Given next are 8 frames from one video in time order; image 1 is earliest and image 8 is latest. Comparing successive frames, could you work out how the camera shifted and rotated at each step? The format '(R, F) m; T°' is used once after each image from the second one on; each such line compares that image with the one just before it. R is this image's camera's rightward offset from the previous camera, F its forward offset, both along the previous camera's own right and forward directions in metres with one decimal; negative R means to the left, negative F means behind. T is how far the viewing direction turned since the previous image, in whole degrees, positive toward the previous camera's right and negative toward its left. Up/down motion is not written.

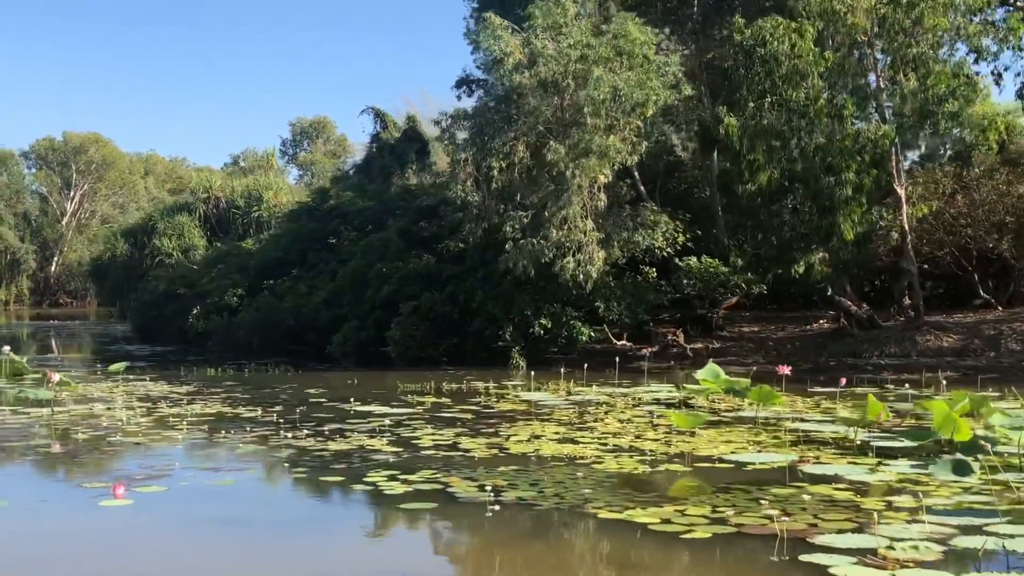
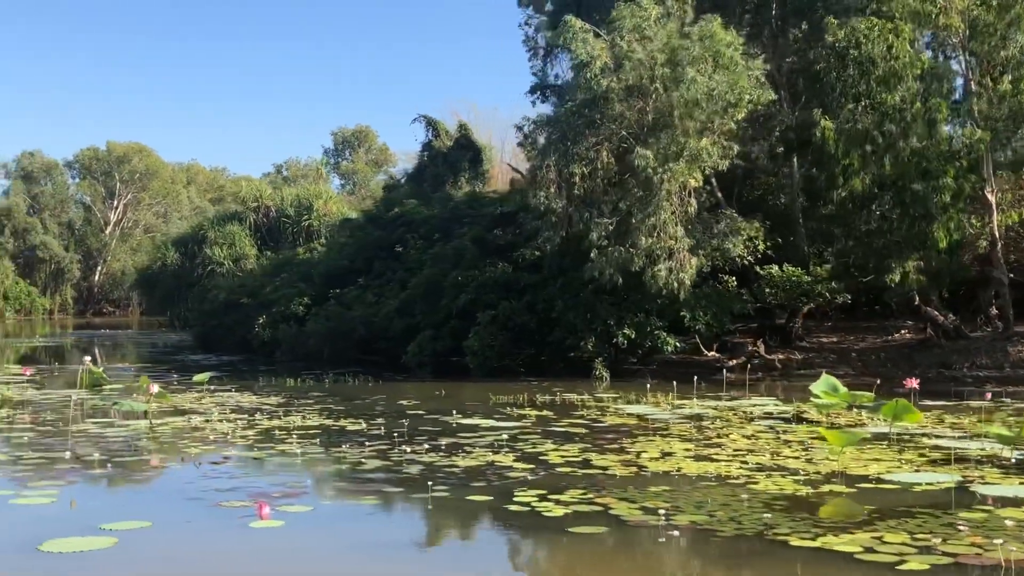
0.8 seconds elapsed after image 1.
(-0.6, +0.4) m; -1°
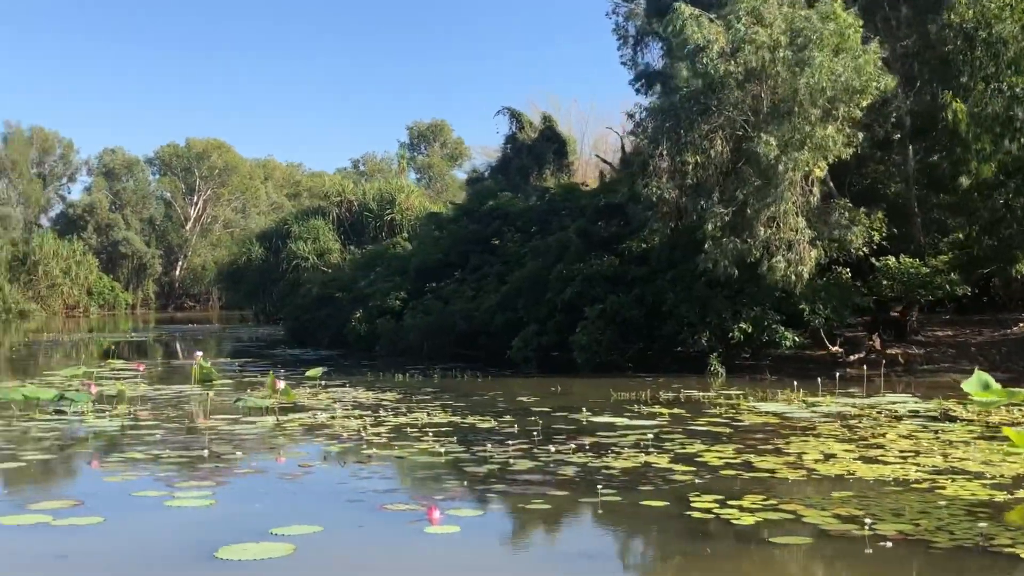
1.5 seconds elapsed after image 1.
(-0.5, +0.3) m; -3°
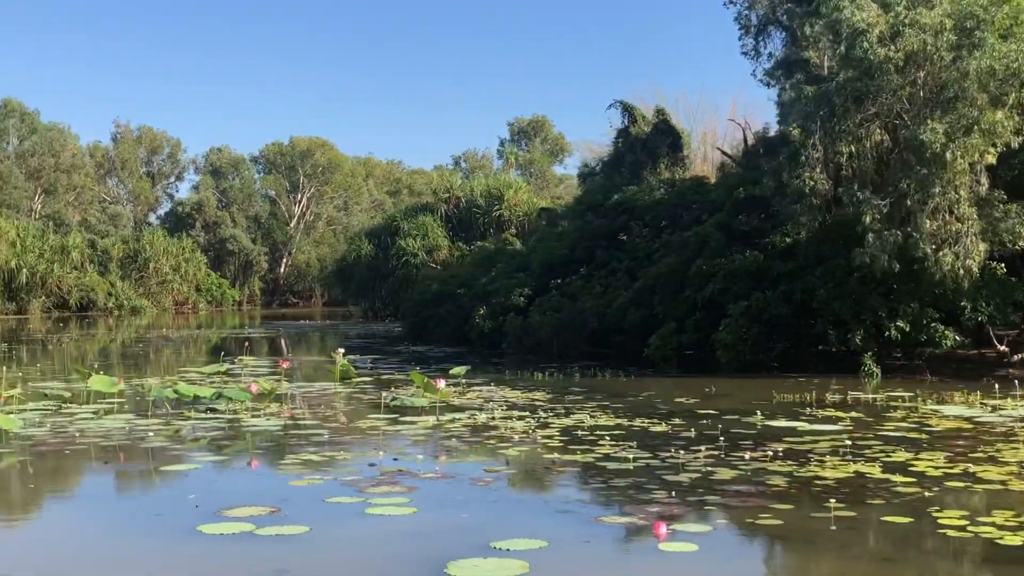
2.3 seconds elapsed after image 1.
(-0.6, +0.4) m; -4°
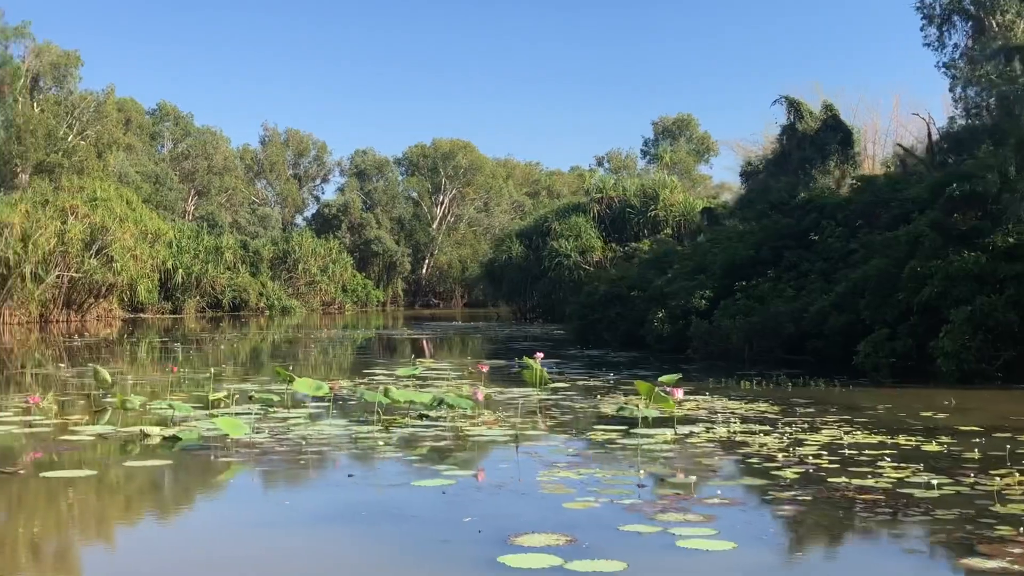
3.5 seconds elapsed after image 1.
(-0.8, +0.6) m; -6°
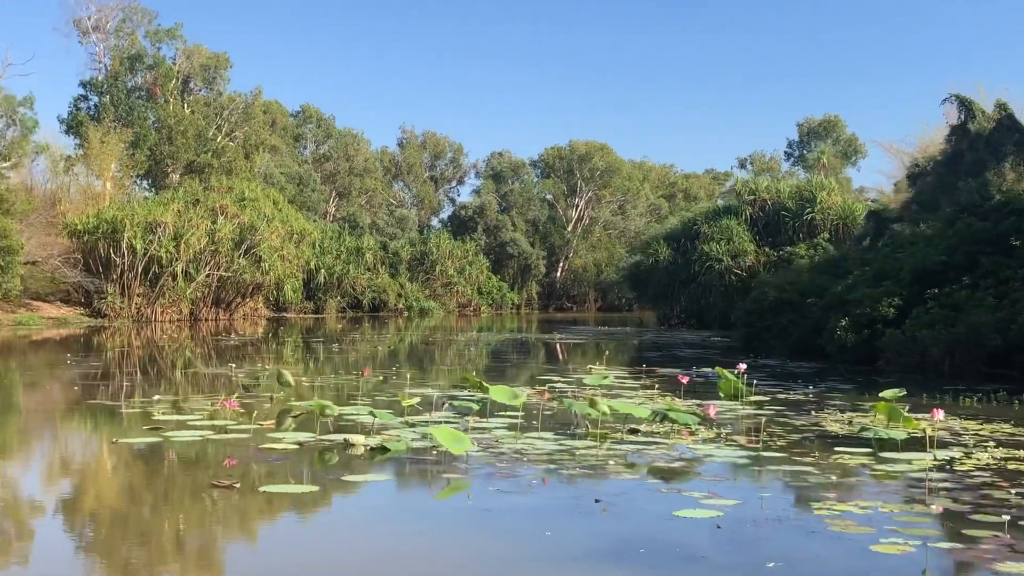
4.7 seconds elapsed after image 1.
(-0.7, +0.6) m; -6°
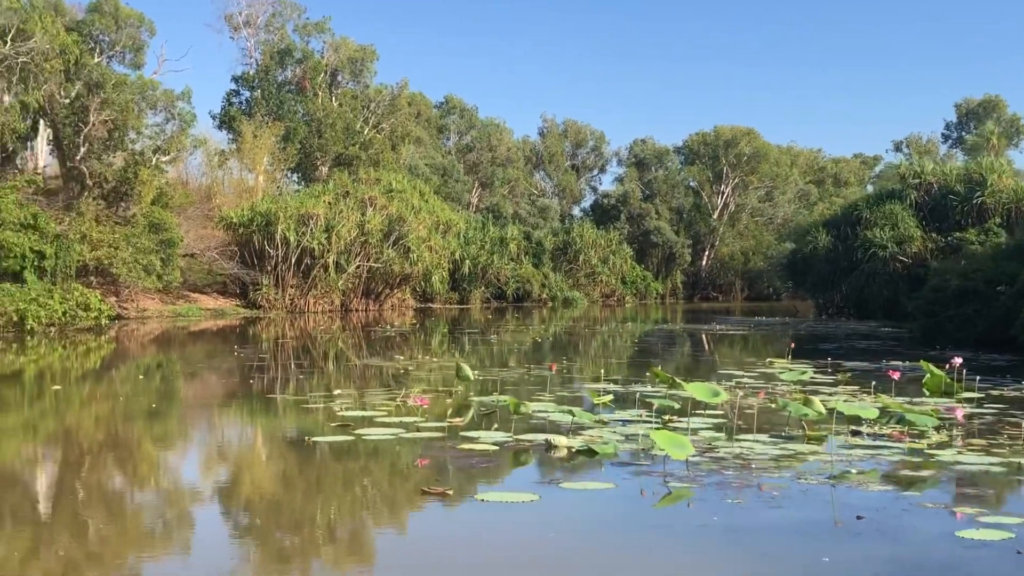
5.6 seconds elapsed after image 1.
(-0.4, +0.5) m; -6°
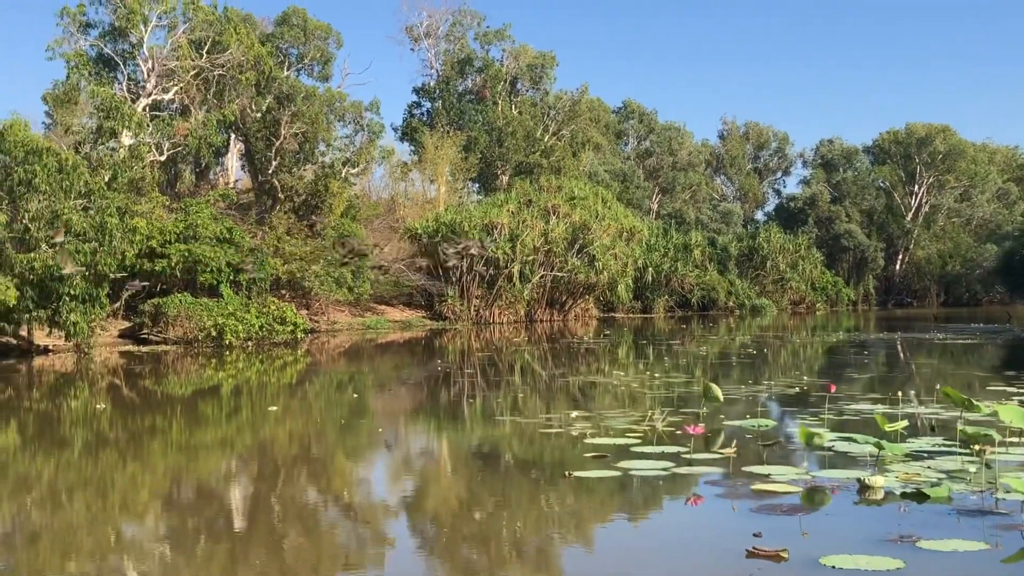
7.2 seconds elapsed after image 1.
(-0.6, +1.0) m; -8°
